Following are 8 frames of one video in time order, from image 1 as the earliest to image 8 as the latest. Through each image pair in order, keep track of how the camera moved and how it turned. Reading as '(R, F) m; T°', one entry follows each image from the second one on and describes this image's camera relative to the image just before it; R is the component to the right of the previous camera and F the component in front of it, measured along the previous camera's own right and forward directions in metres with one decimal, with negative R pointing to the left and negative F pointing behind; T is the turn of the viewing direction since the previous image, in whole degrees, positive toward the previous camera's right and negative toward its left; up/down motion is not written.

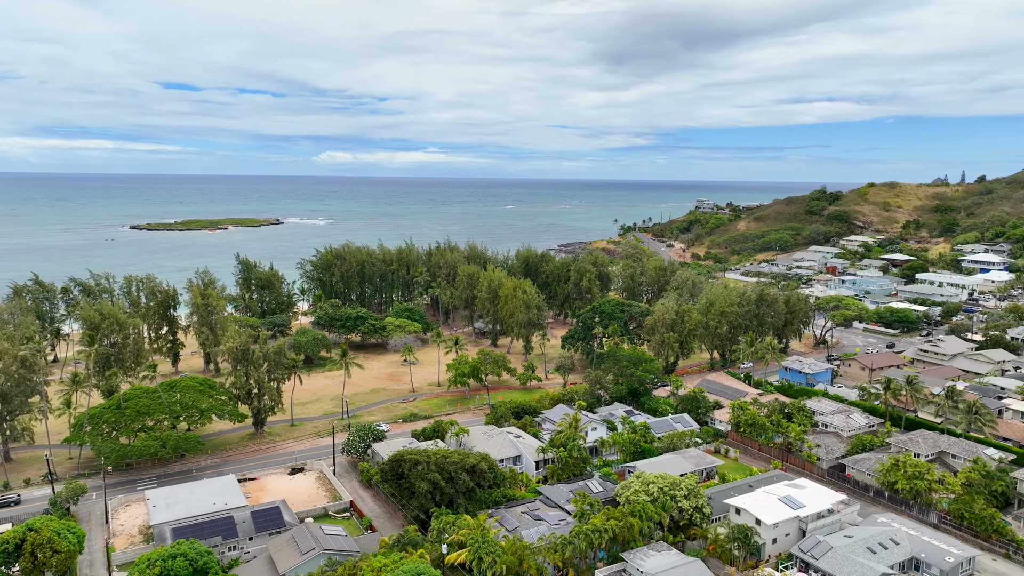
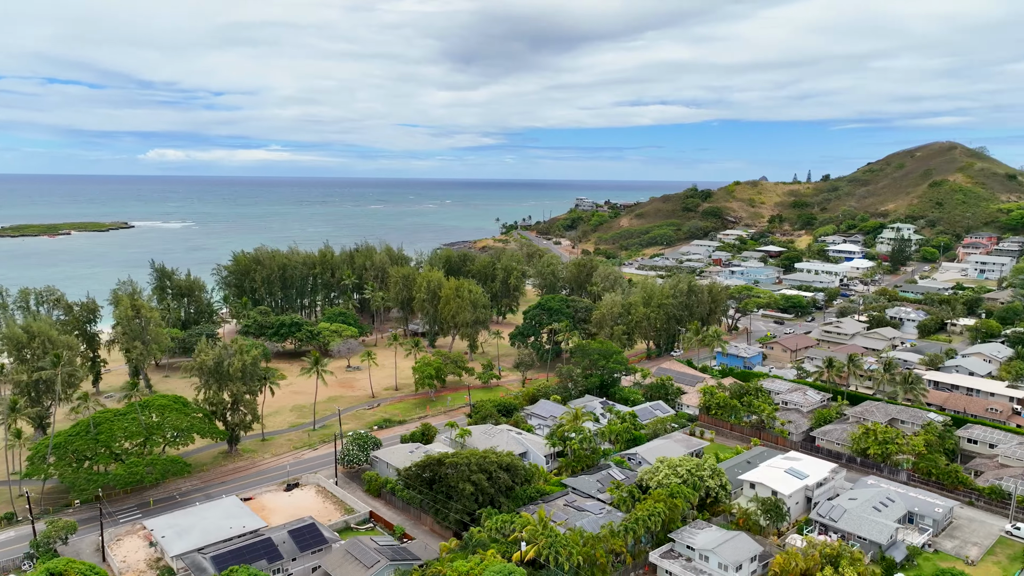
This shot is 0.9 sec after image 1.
(-8.4, +0.4) m; +11°
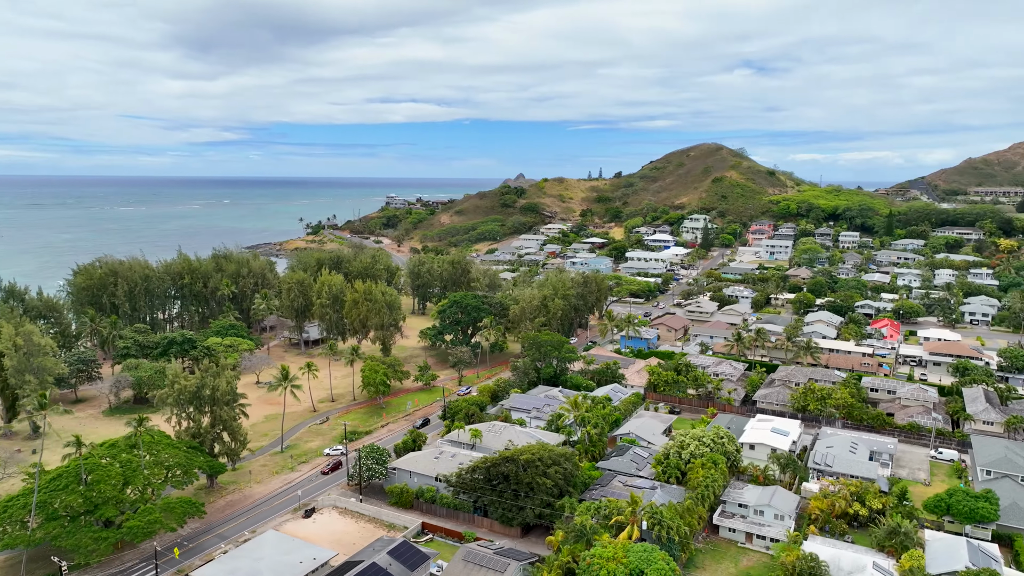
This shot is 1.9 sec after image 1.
(-13.9, +1.6) m; +19°
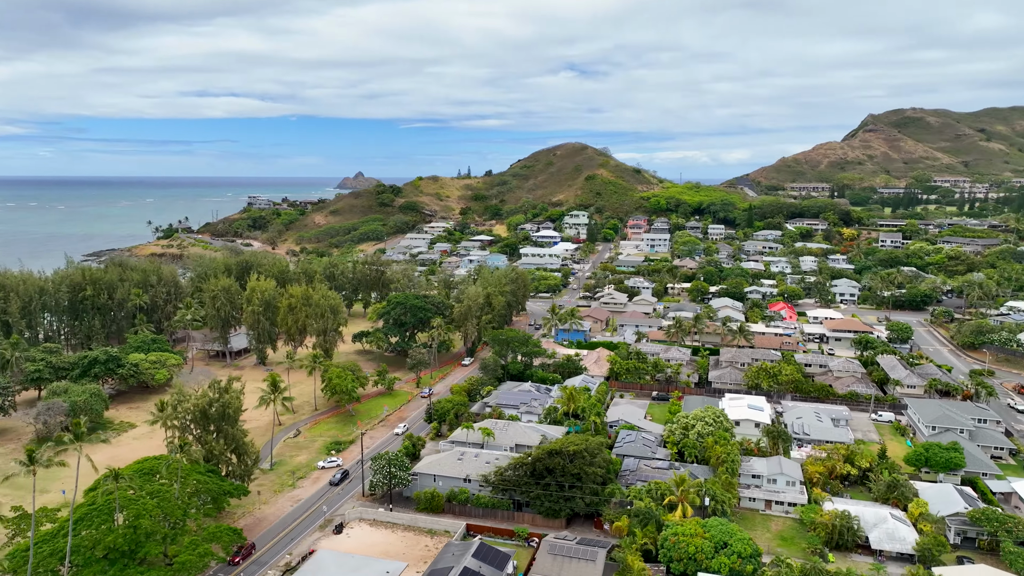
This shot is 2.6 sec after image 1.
(-9.6, +0.7) m; +13°
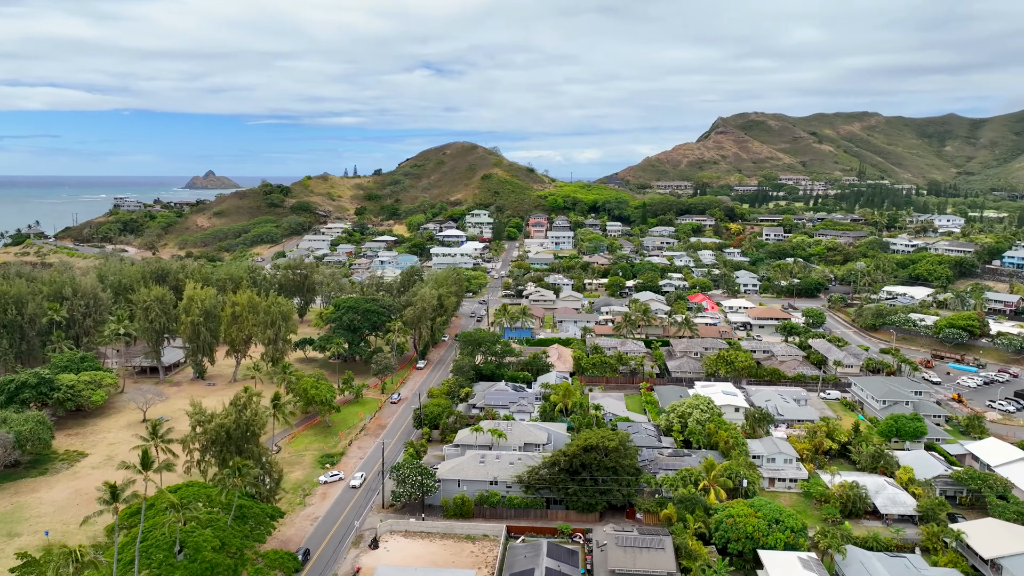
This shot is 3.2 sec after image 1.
(-8.3, +0.7) m; +11°
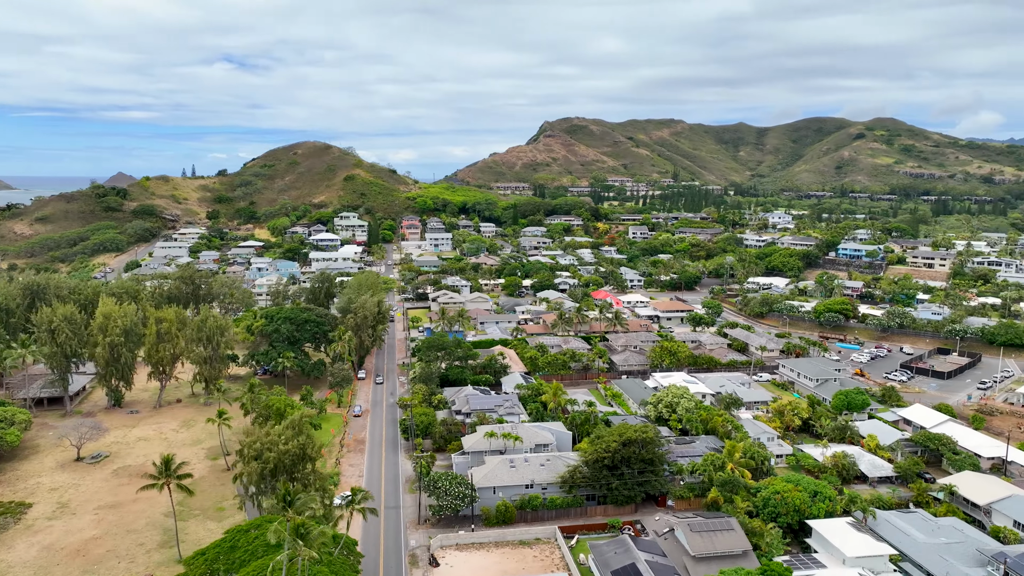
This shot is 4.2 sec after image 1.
(-10.7, +1.4) m; +14°
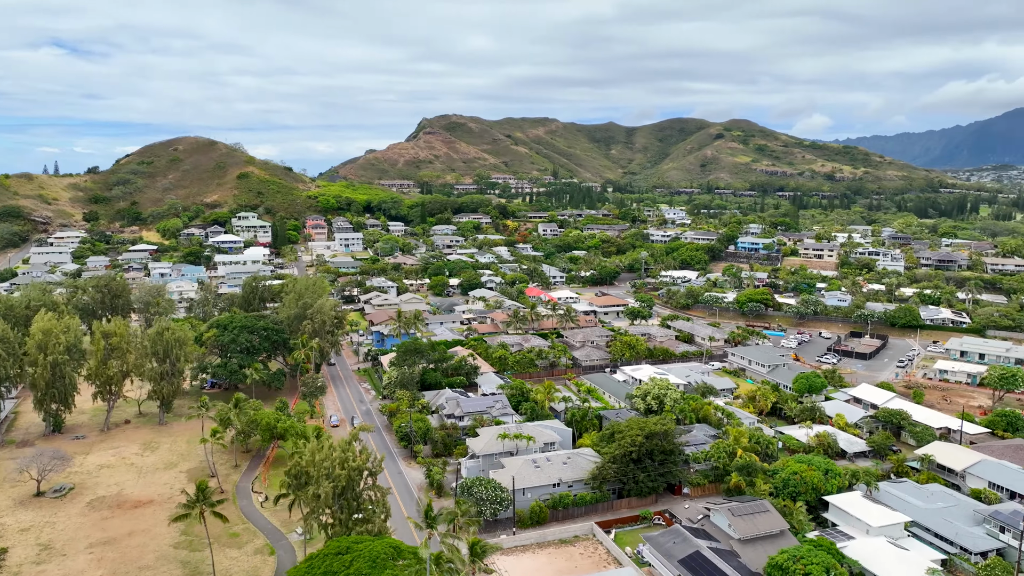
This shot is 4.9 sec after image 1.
(-7.9, +0.7) m; +10°
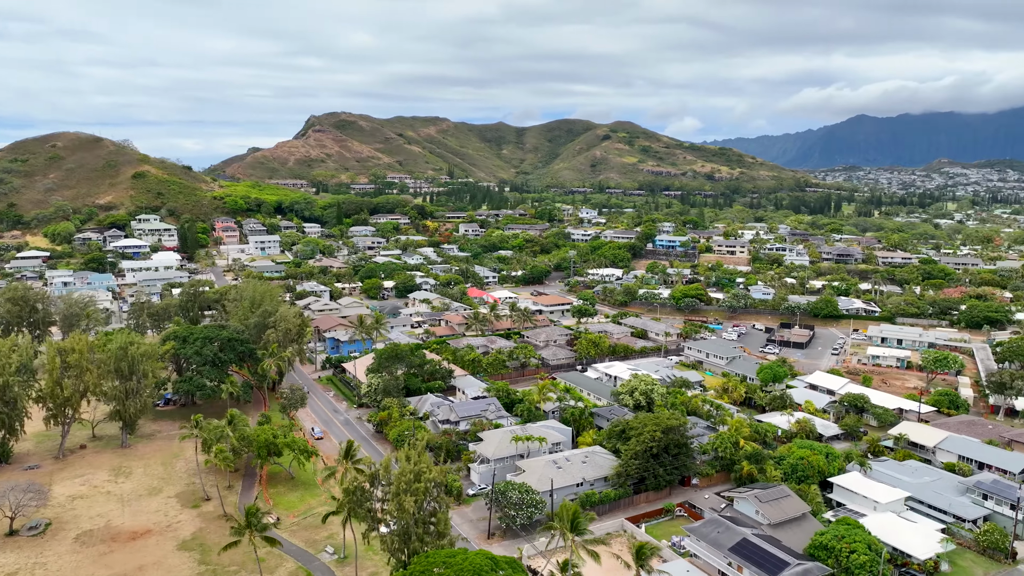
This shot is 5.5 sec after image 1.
(-7.0, +0.6) m; +9°
